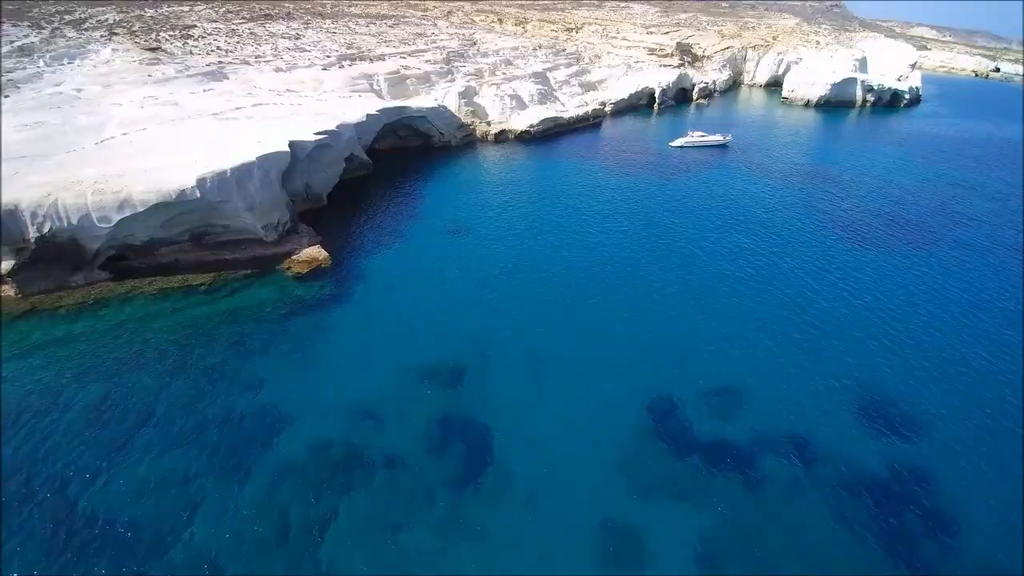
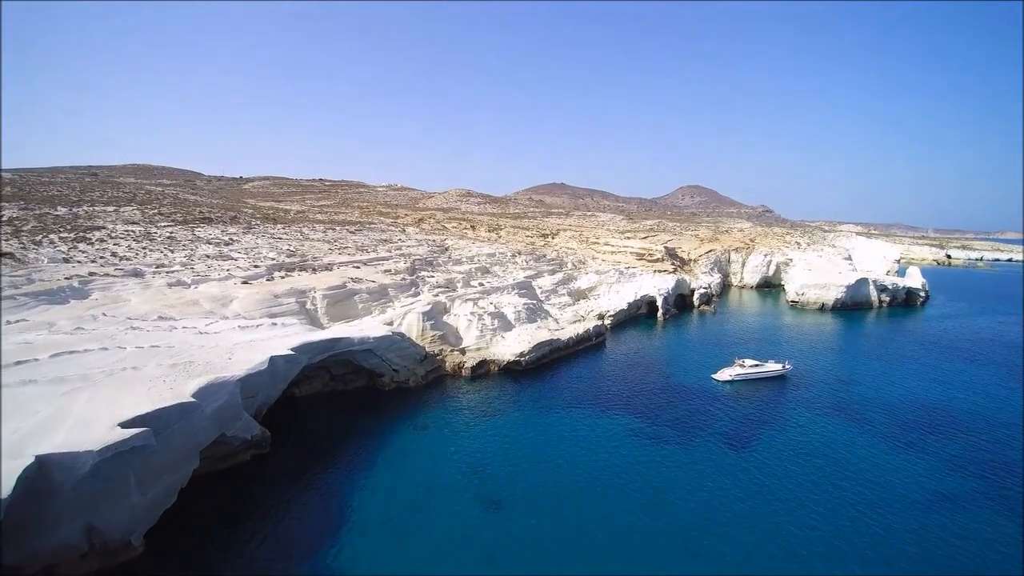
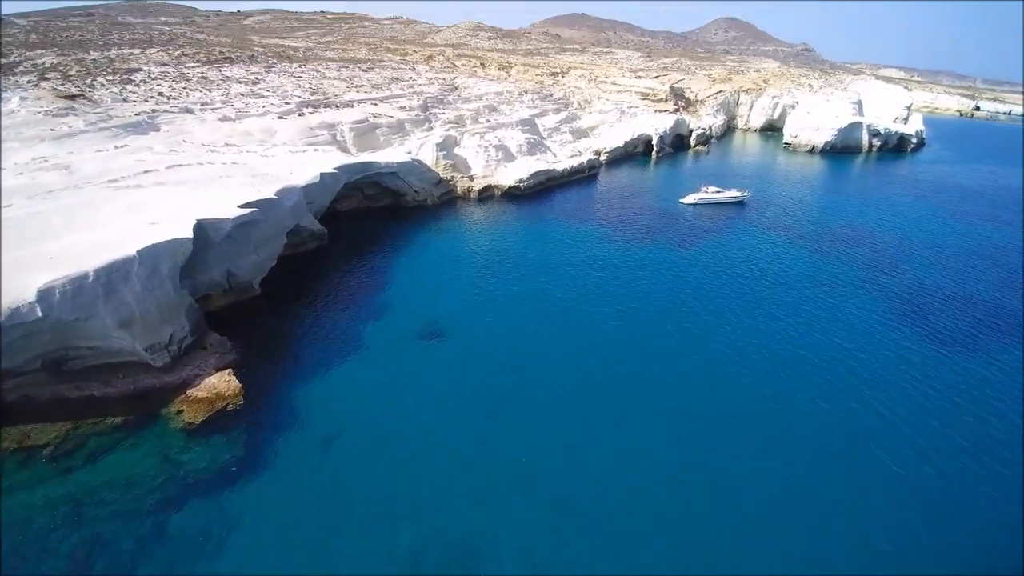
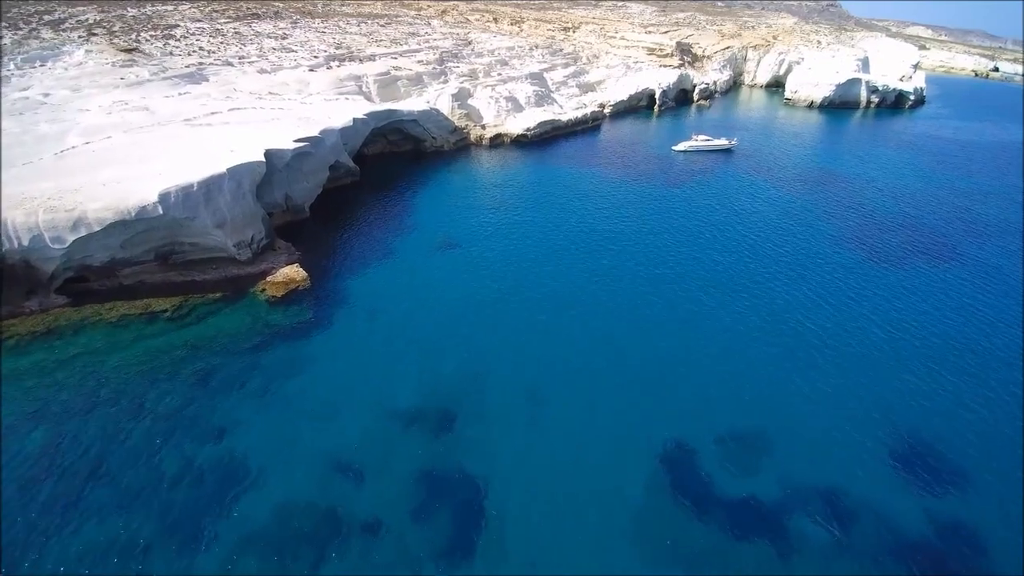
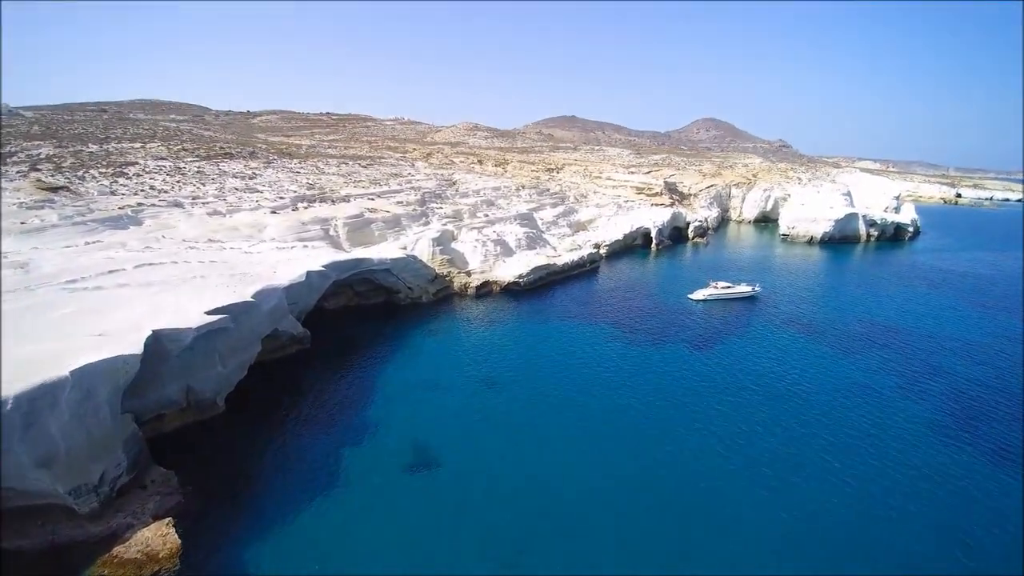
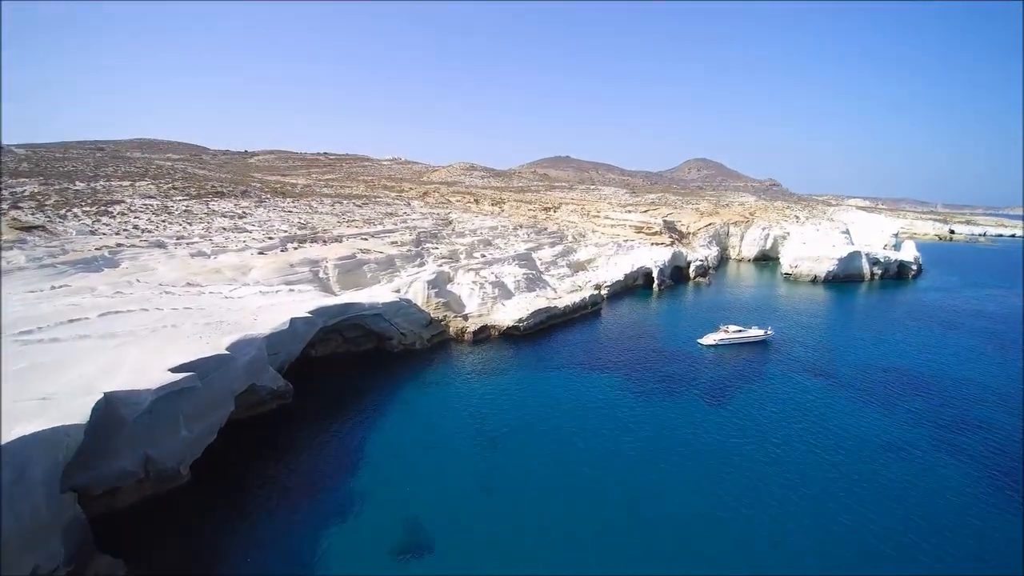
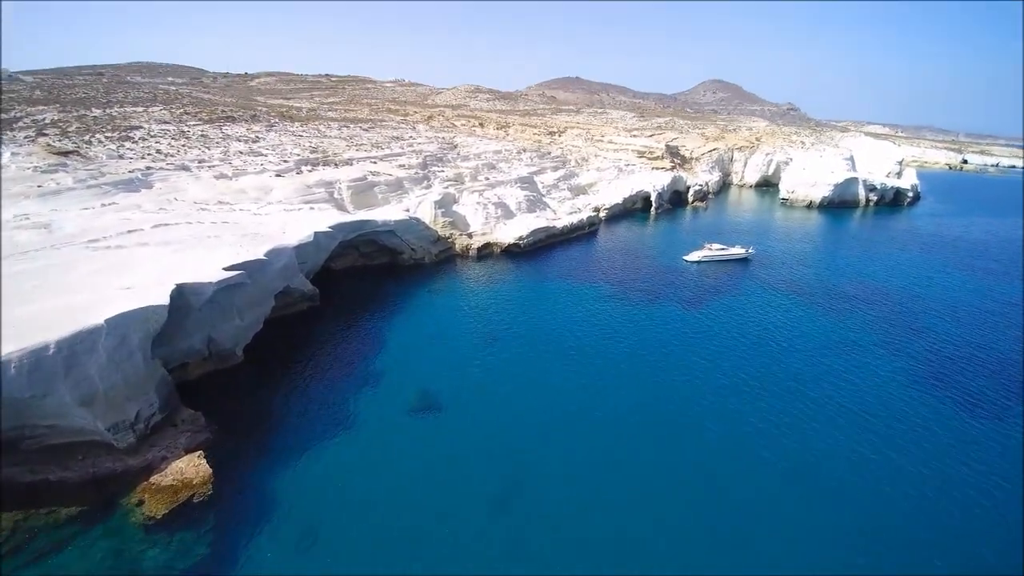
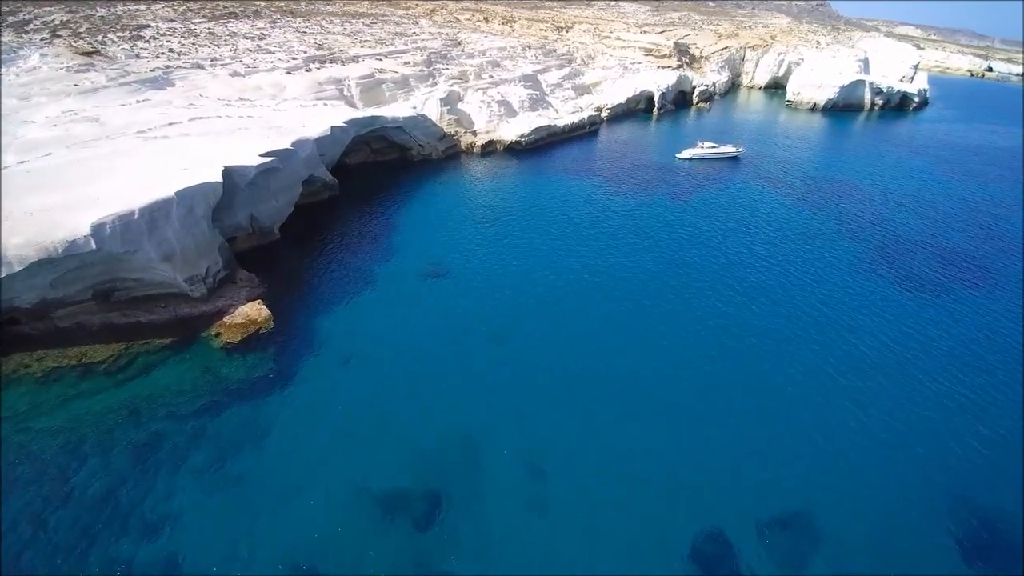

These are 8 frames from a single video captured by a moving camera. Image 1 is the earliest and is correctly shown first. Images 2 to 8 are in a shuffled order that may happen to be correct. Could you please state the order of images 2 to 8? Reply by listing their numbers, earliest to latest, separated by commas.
4, 8, 3, 7, 5, 6, 2
